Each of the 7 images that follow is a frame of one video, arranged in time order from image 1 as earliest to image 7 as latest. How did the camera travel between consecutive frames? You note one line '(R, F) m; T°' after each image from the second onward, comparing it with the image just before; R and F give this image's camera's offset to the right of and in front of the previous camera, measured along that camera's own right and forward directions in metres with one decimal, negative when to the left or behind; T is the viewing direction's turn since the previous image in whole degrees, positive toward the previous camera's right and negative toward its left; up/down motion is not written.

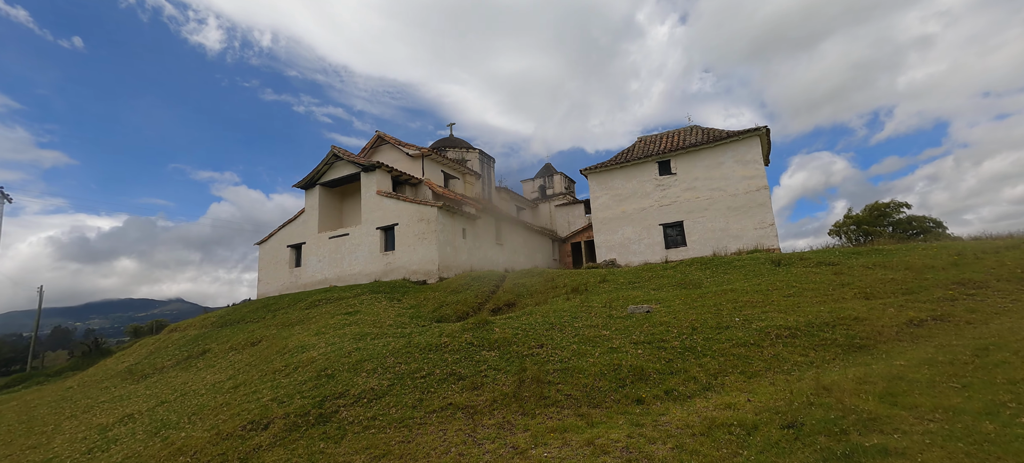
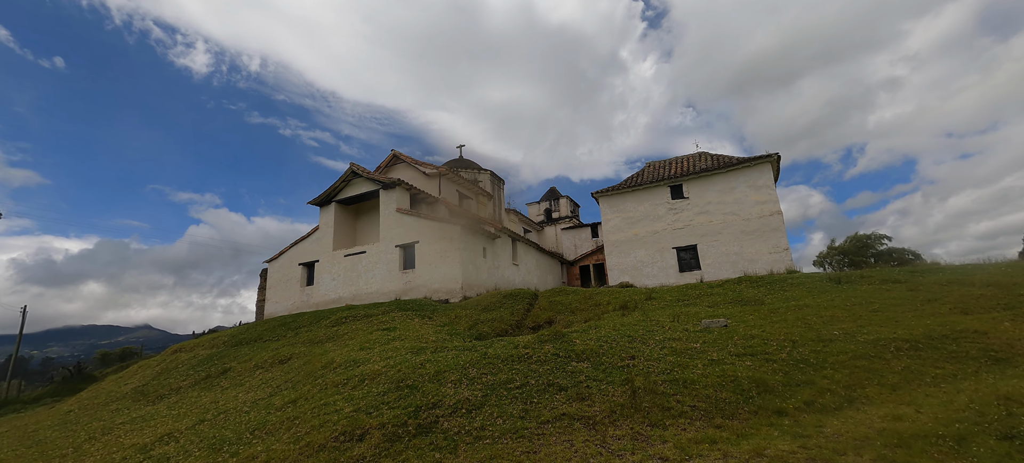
(-2.2, +0.5) m; +1°
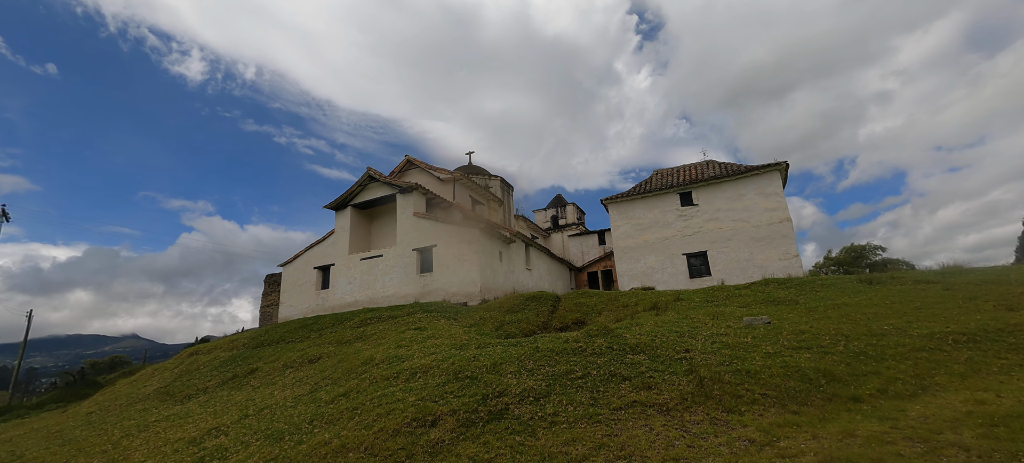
(-1.3, -0.1) m; 0°
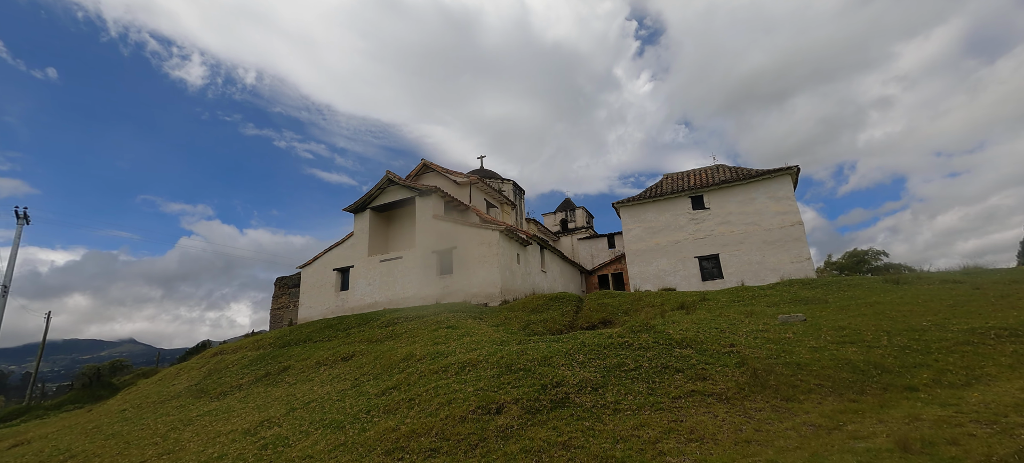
(-1.1, -0.3) m; 0°
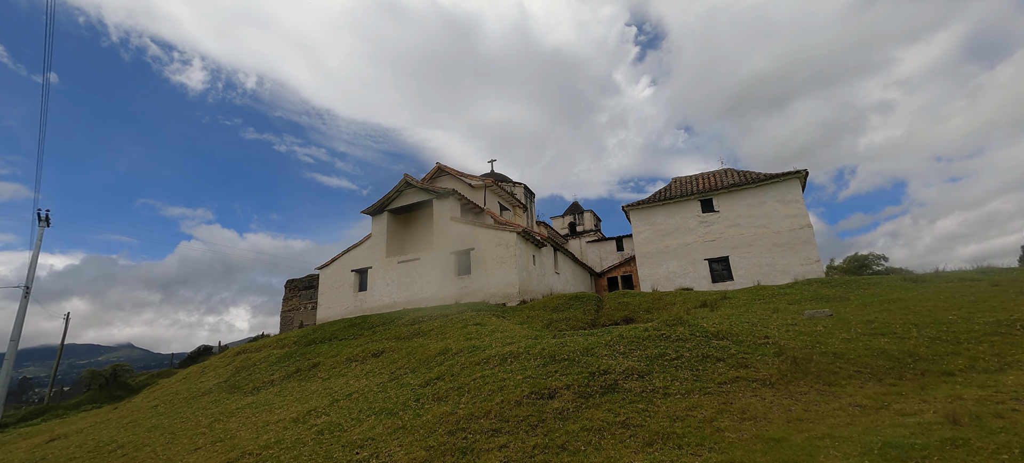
(-1.0, -0.5) m; 0°
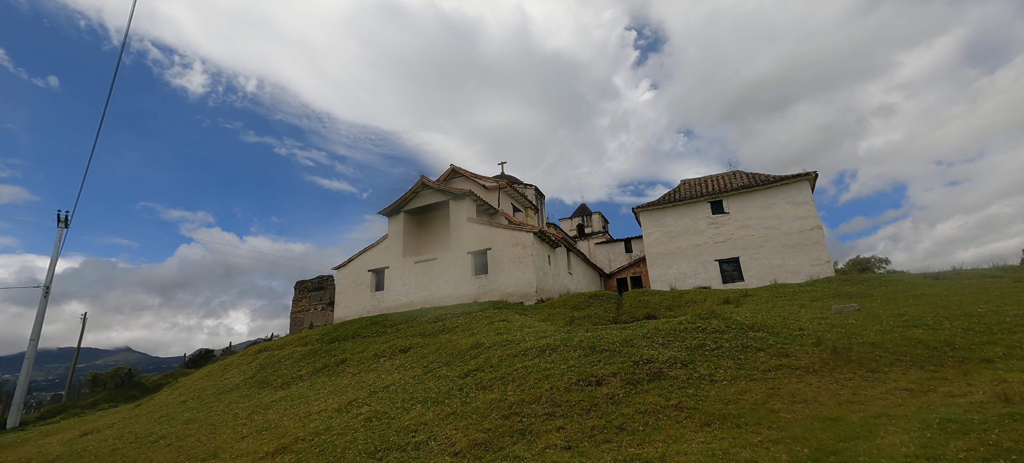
(-1.0, -0.3) m; 0°
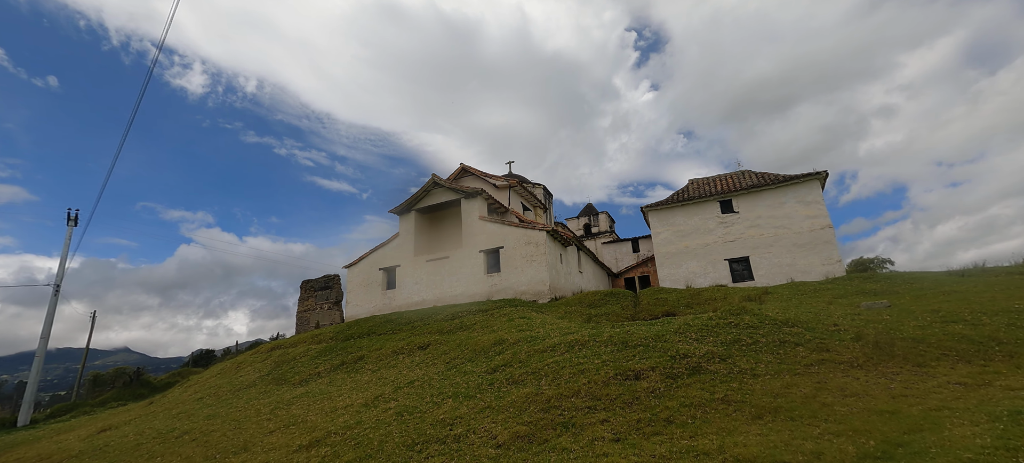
(-0.7, +0.1) m; 0°
